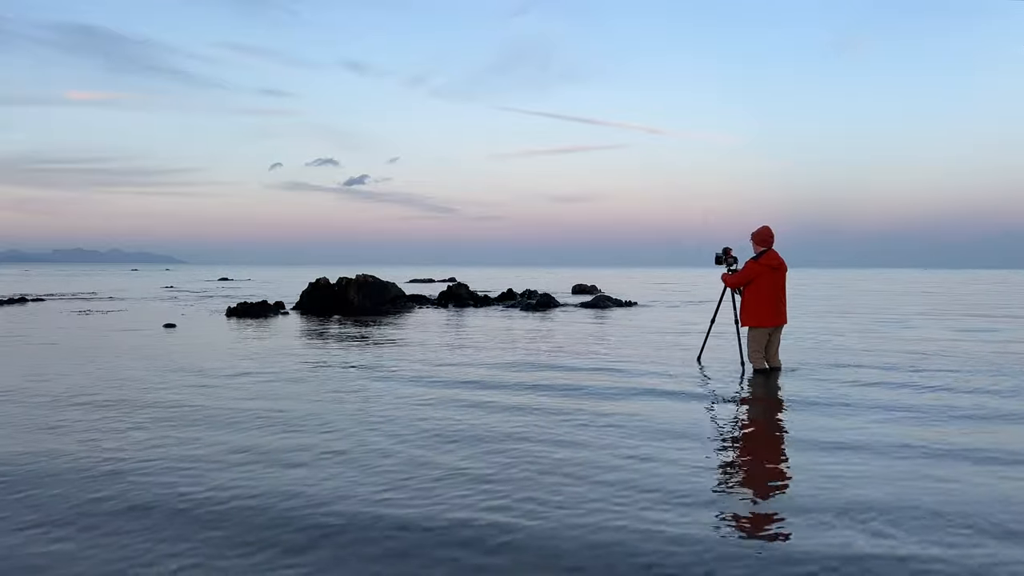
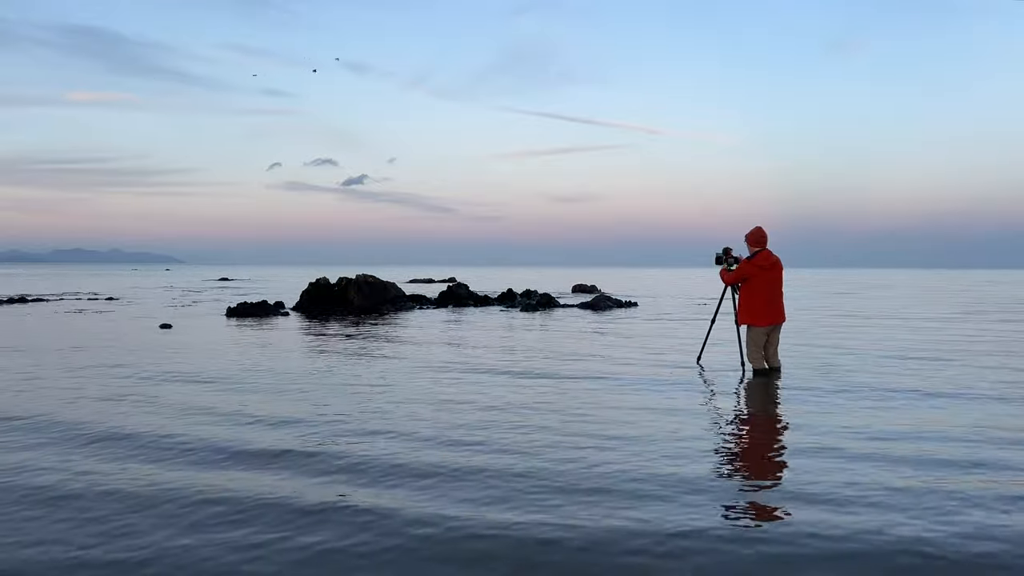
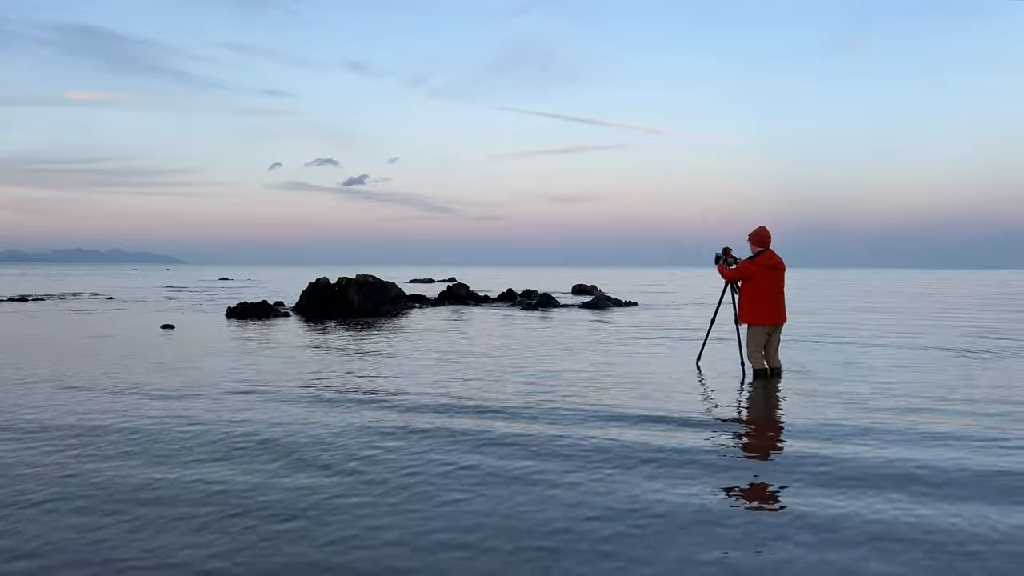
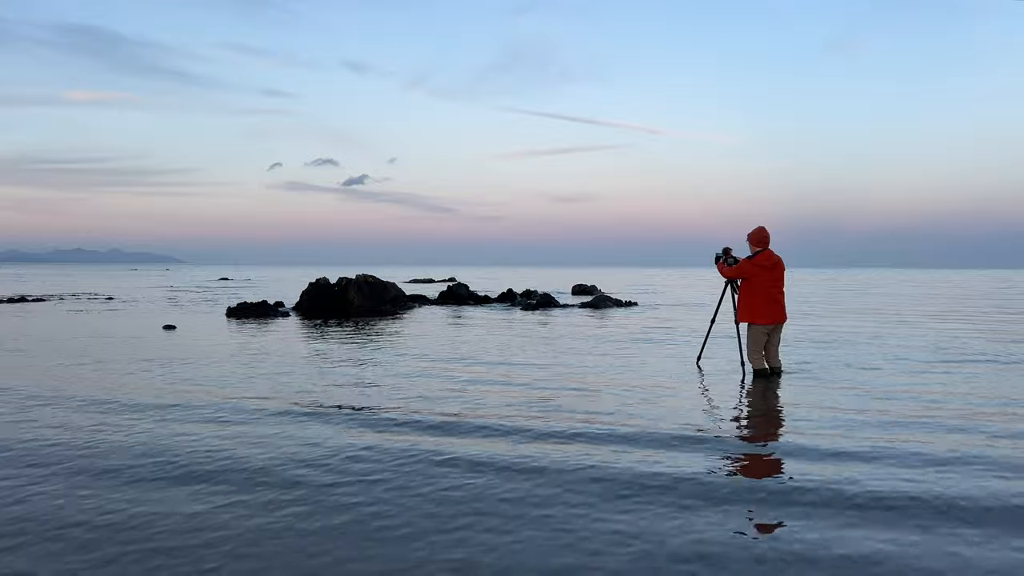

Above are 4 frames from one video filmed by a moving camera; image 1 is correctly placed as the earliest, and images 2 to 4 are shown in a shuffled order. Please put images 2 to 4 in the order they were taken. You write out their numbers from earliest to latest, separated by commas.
3, 4, 2
